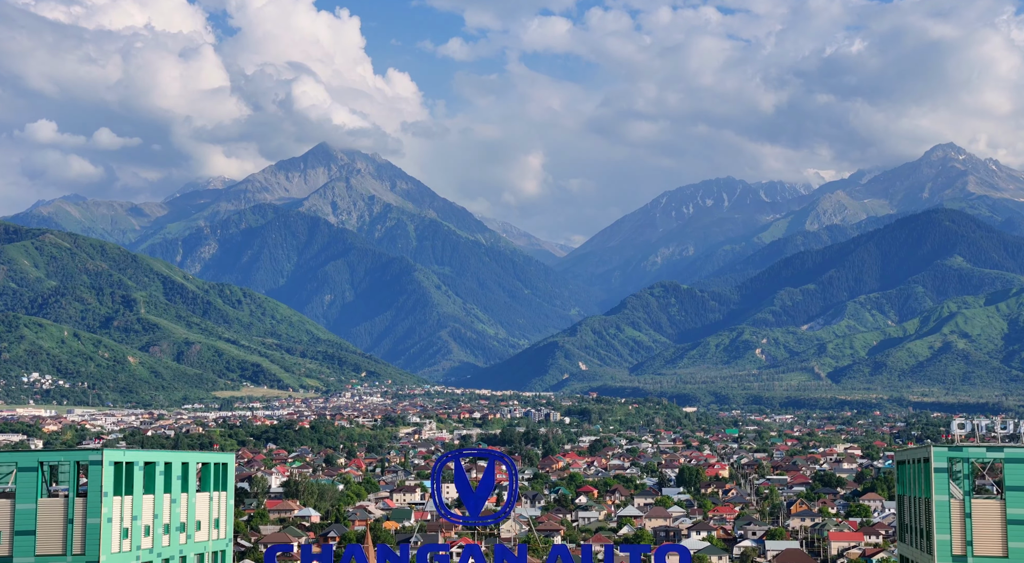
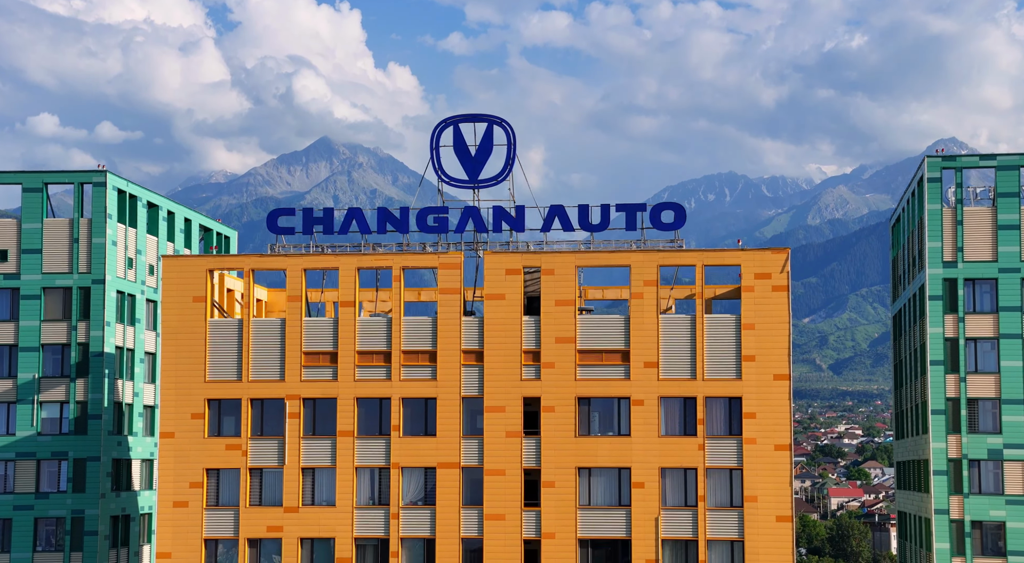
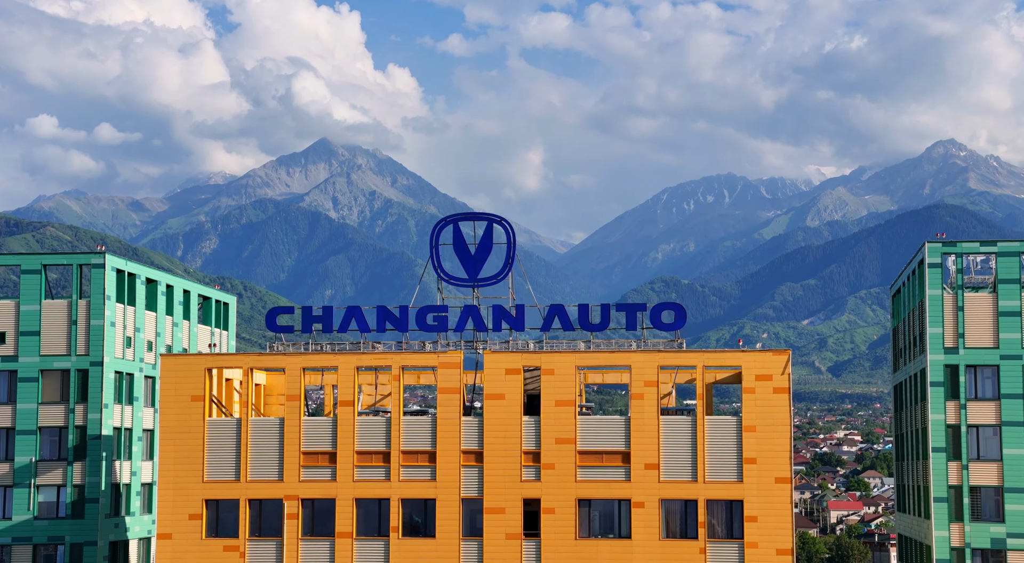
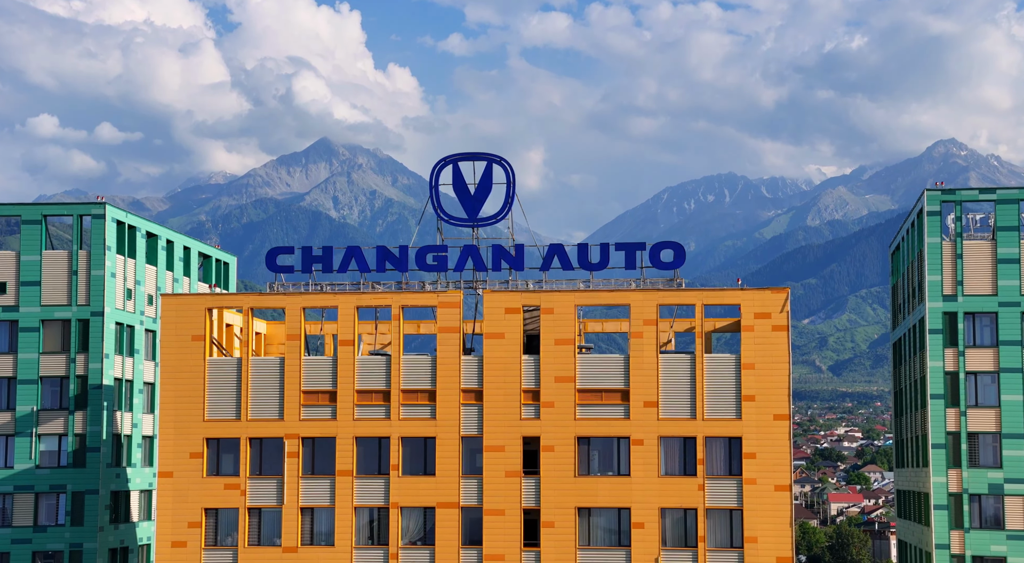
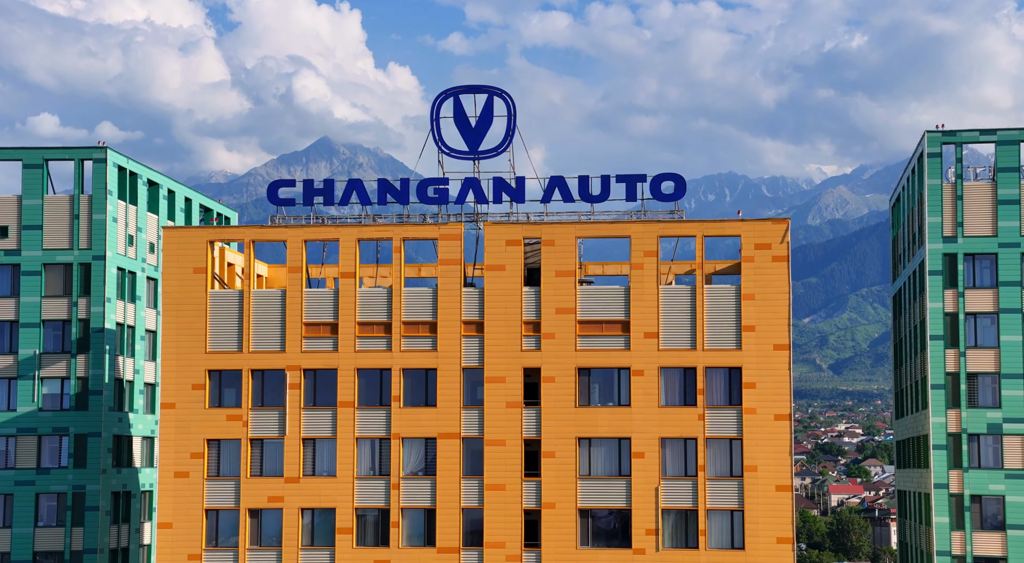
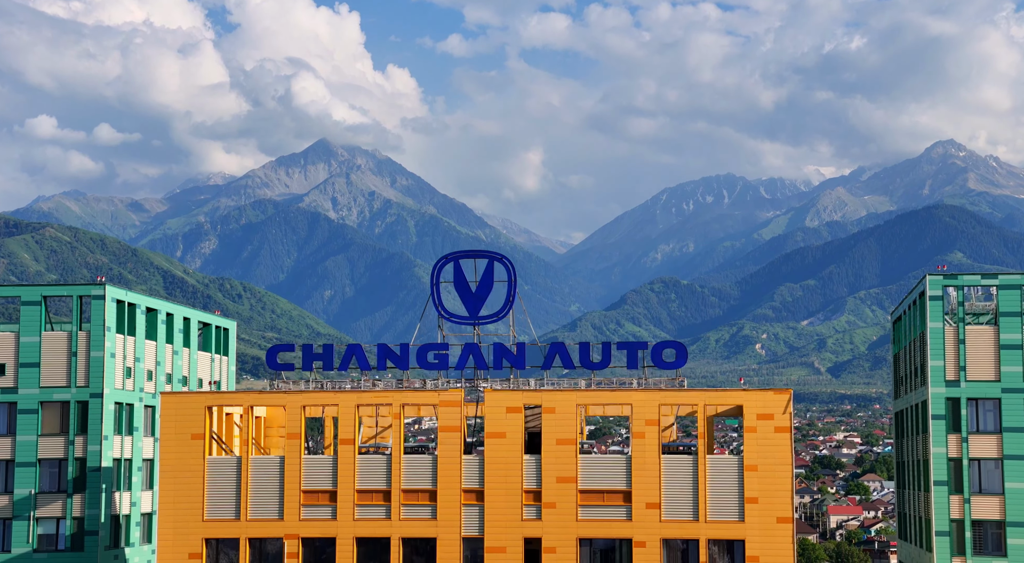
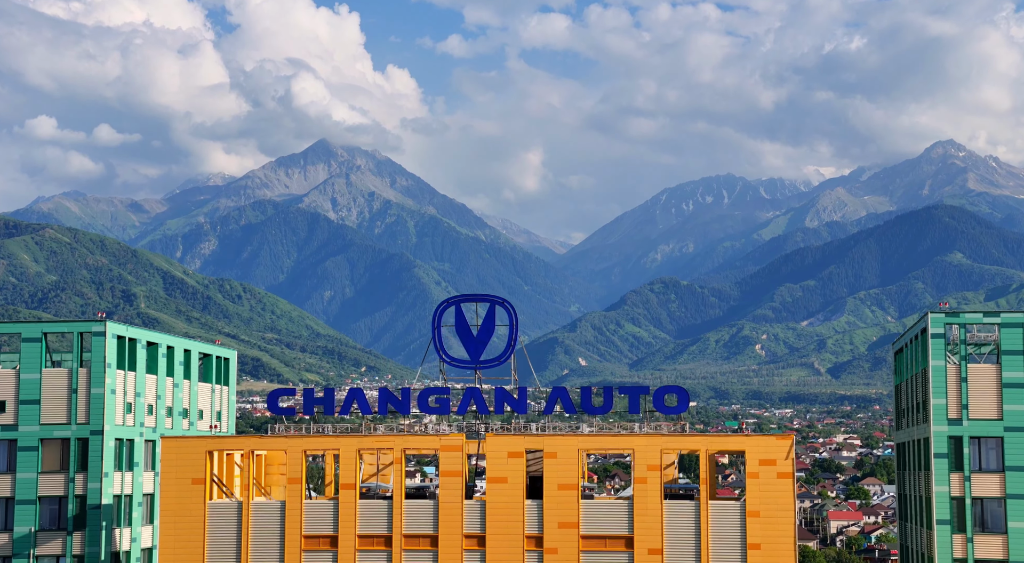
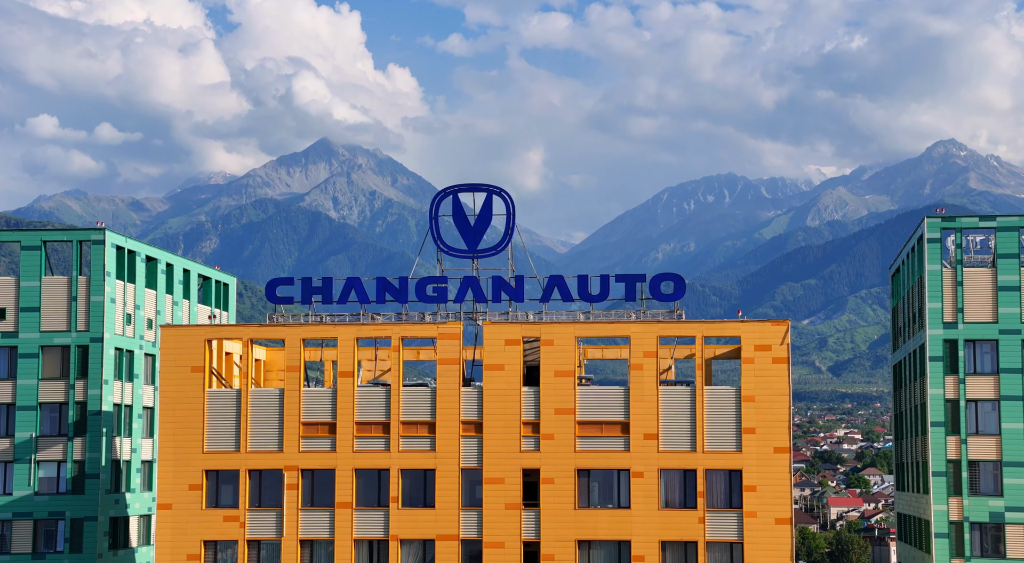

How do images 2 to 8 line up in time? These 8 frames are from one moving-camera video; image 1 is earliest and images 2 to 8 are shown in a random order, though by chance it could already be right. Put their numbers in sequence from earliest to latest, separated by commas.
7, 6, 3, 8, 4, 2, 5
